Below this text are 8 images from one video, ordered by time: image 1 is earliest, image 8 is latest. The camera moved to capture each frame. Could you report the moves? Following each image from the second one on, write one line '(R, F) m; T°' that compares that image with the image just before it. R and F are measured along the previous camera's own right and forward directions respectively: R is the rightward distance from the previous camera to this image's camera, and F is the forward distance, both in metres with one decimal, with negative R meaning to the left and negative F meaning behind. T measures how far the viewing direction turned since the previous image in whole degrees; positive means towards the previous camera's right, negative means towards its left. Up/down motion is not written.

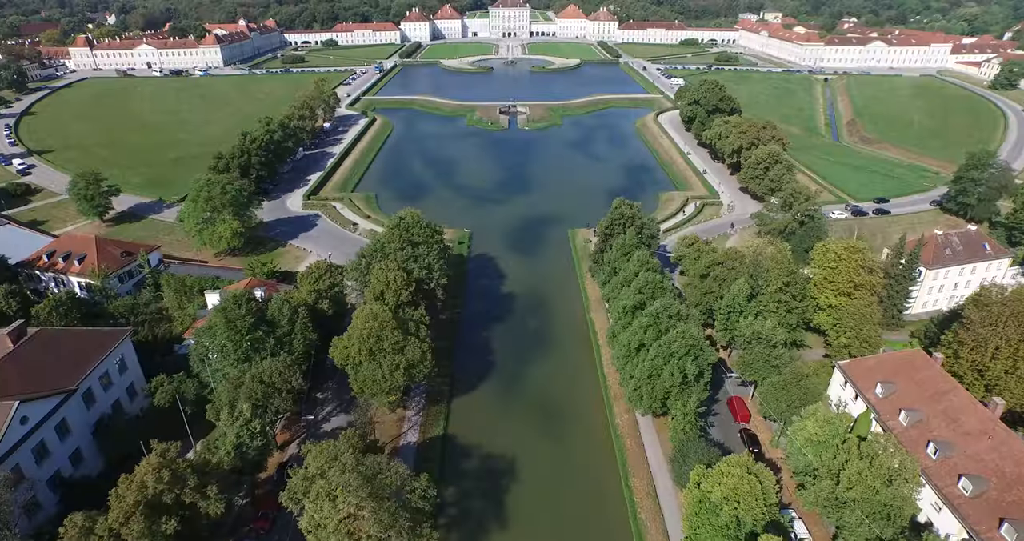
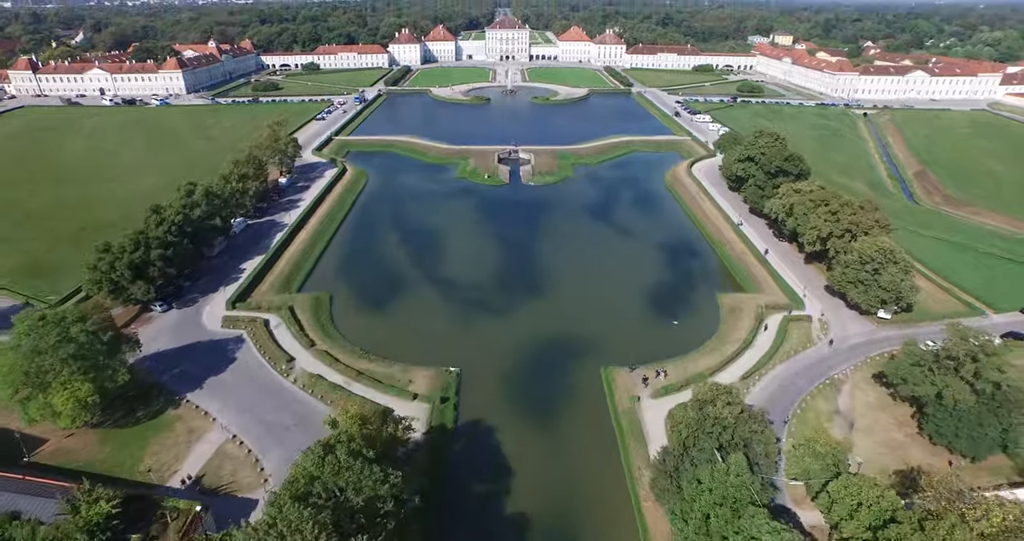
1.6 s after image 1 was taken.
(-0.8, +14.9) m; +1°
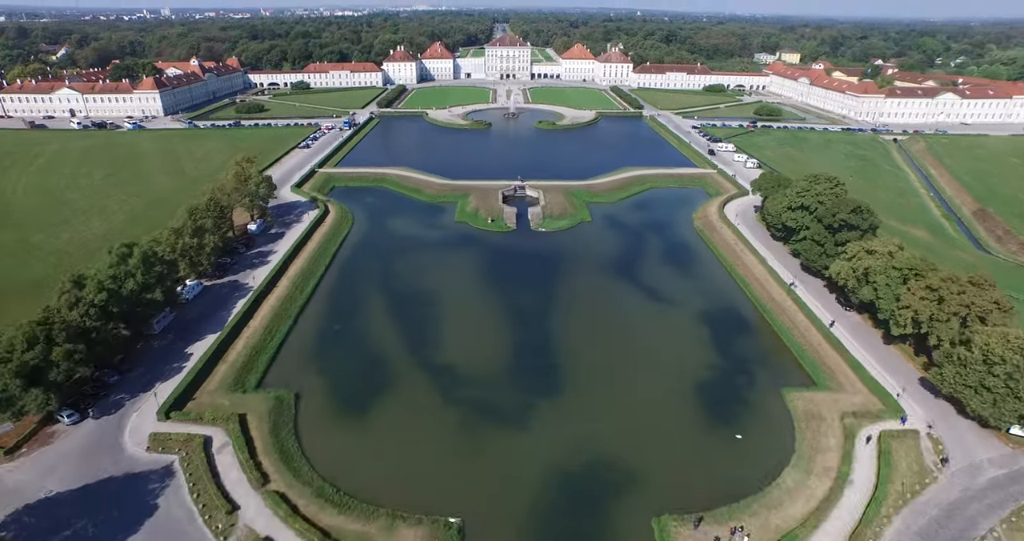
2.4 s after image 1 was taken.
(-1.0, +8.5) m; 0°
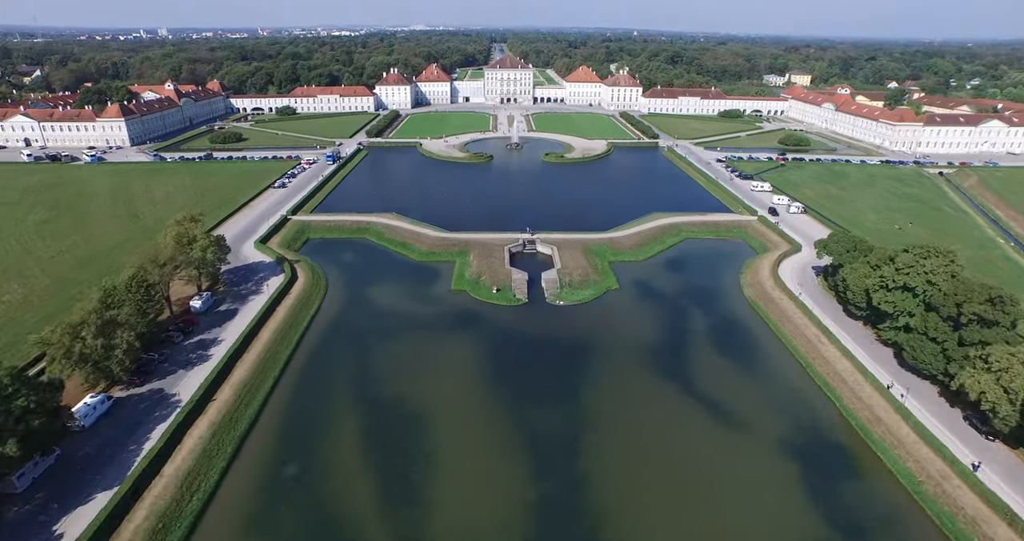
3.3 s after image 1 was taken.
(-1.0, +10.7) m; 0°
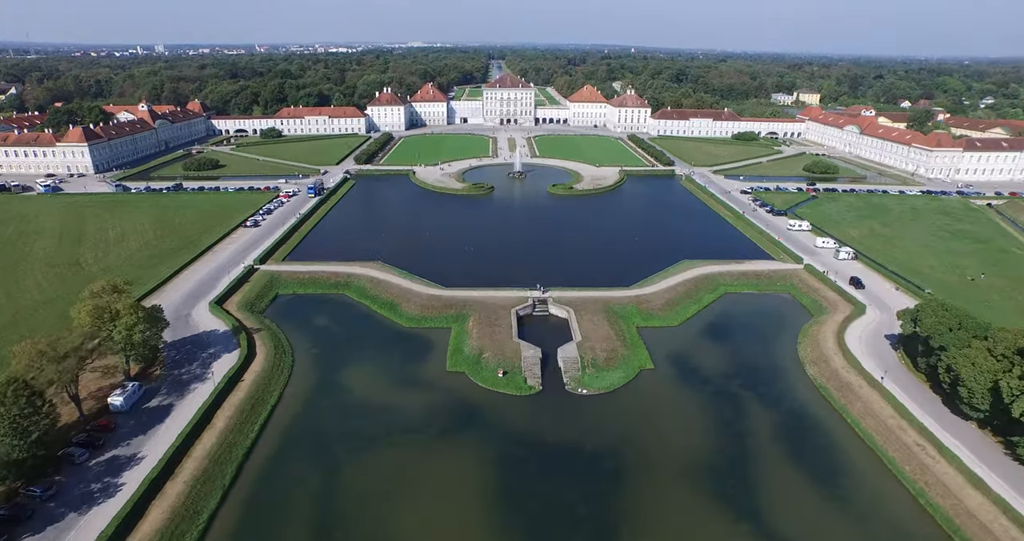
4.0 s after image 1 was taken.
(-0.8, +9.2) m; 0°
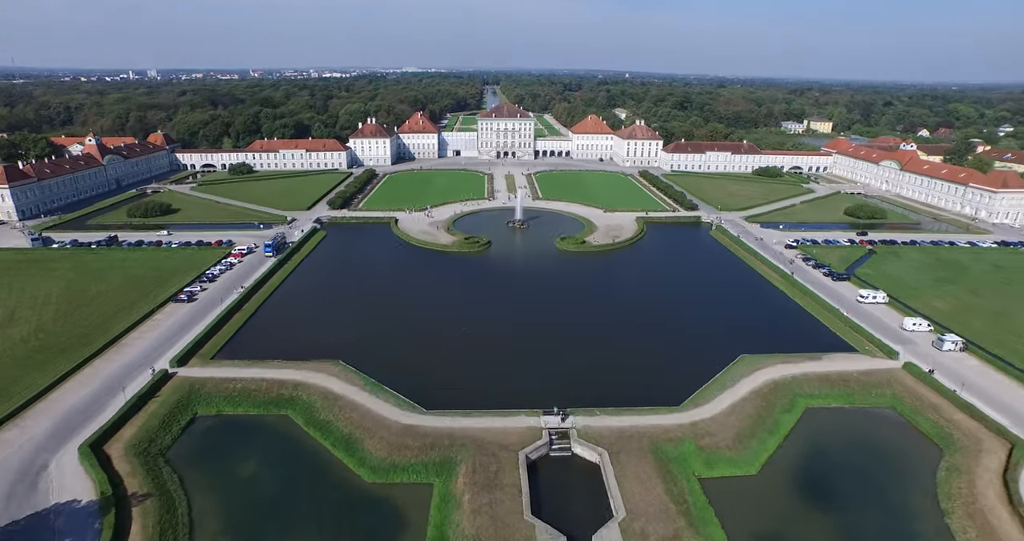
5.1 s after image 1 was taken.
(-0.7, +13.3) m; +1°
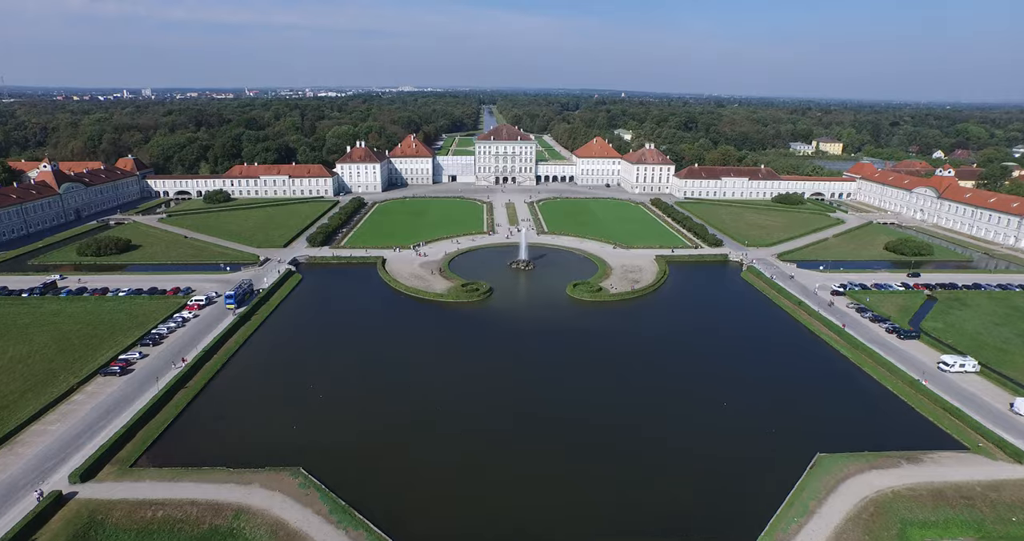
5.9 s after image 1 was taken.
(-0.9, +9.3) m; 0°
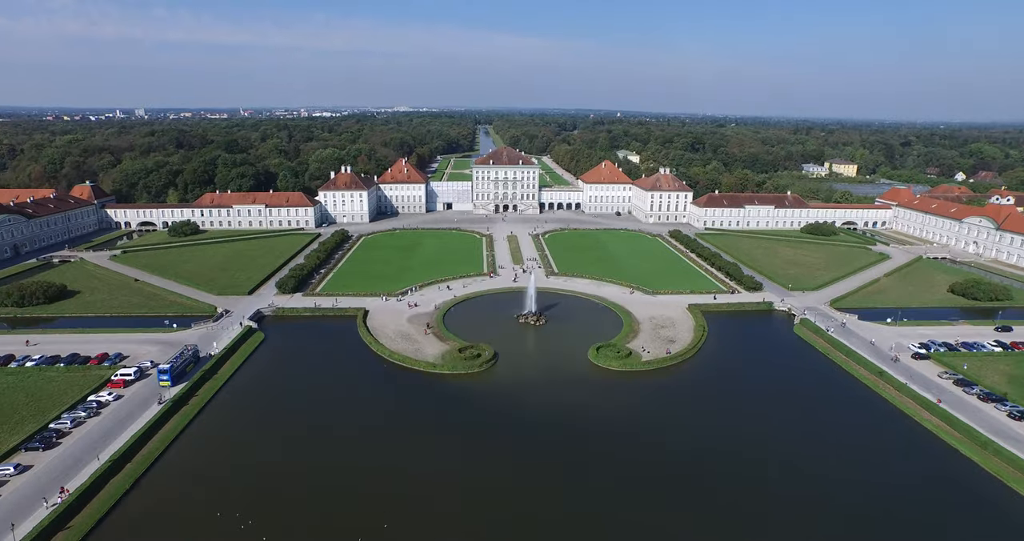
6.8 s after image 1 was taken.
(-1.1, +11.1) m; 0°
